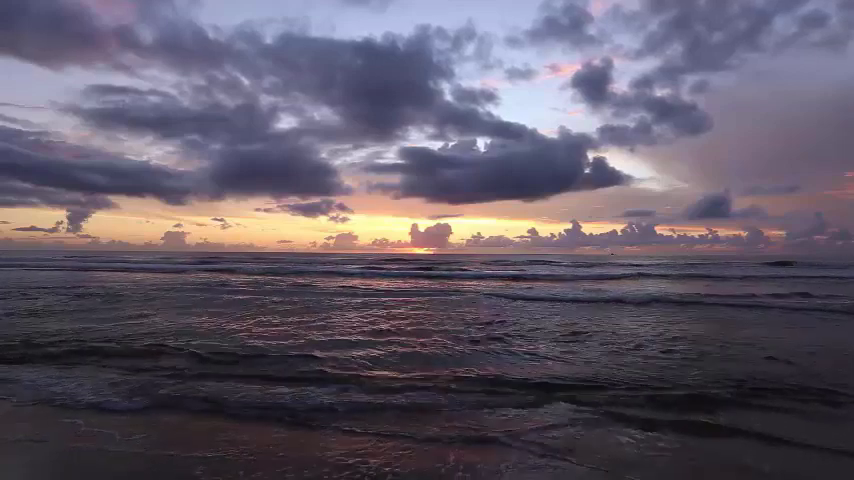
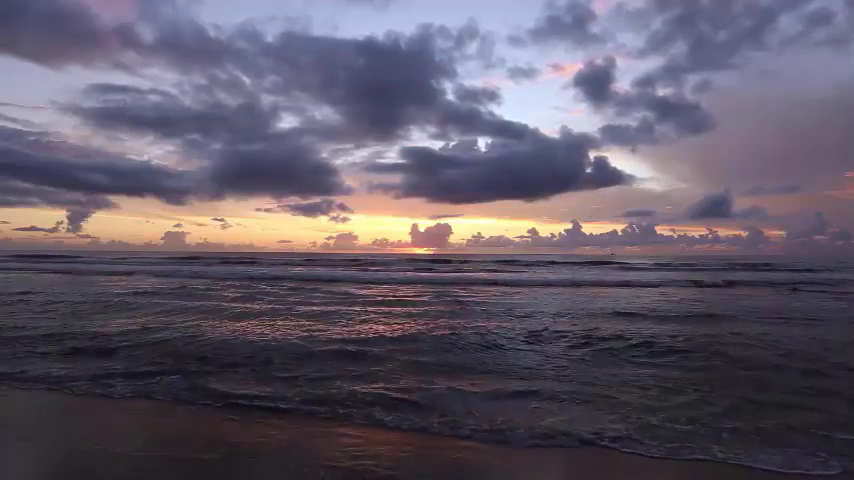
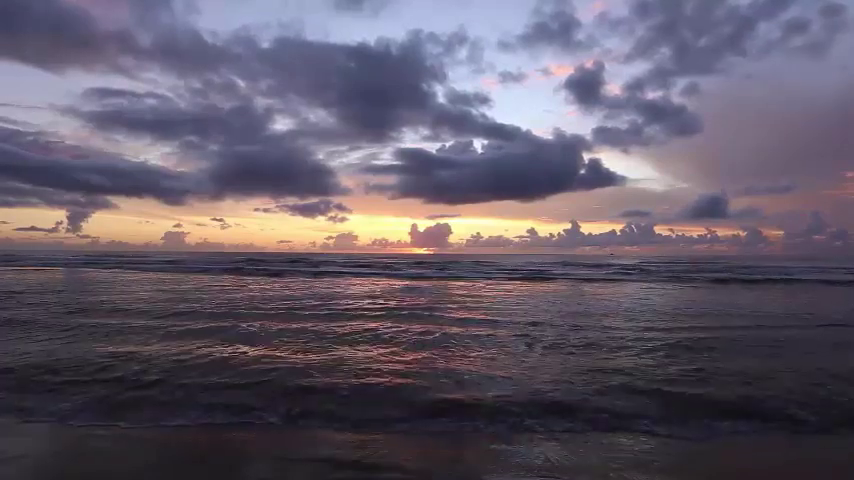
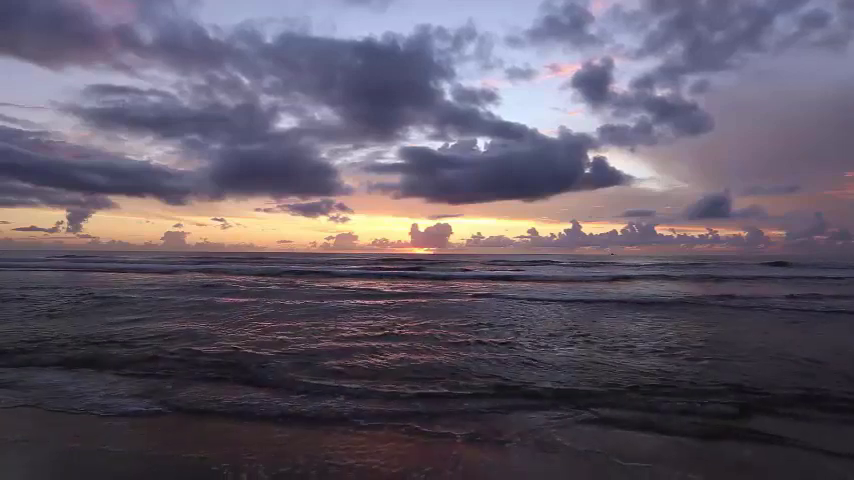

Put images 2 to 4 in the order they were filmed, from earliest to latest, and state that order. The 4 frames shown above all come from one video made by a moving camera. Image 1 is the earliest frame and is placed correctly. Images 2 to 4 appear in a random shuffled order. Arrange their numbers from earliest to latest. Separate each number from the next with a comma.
4, 2, 3
